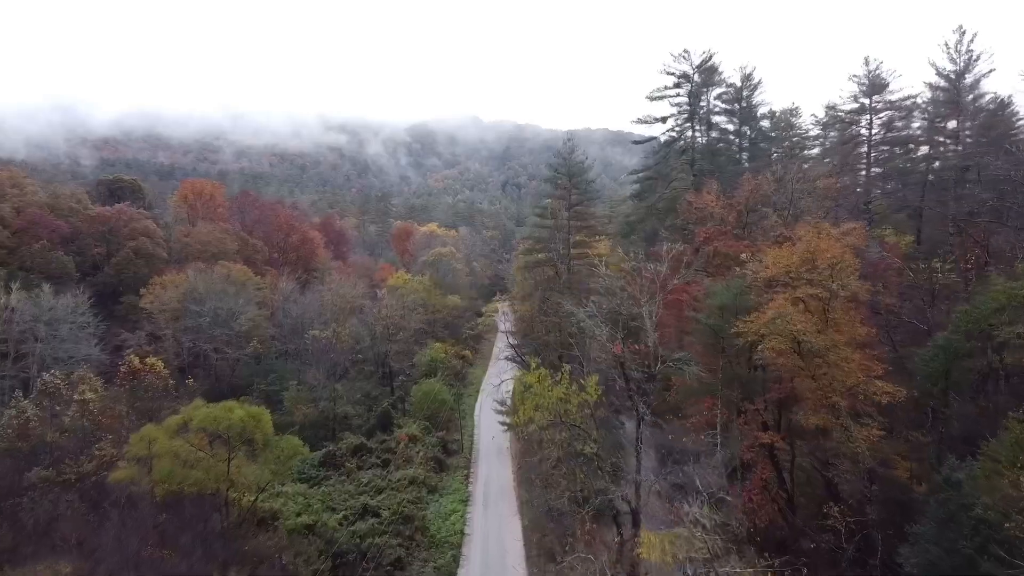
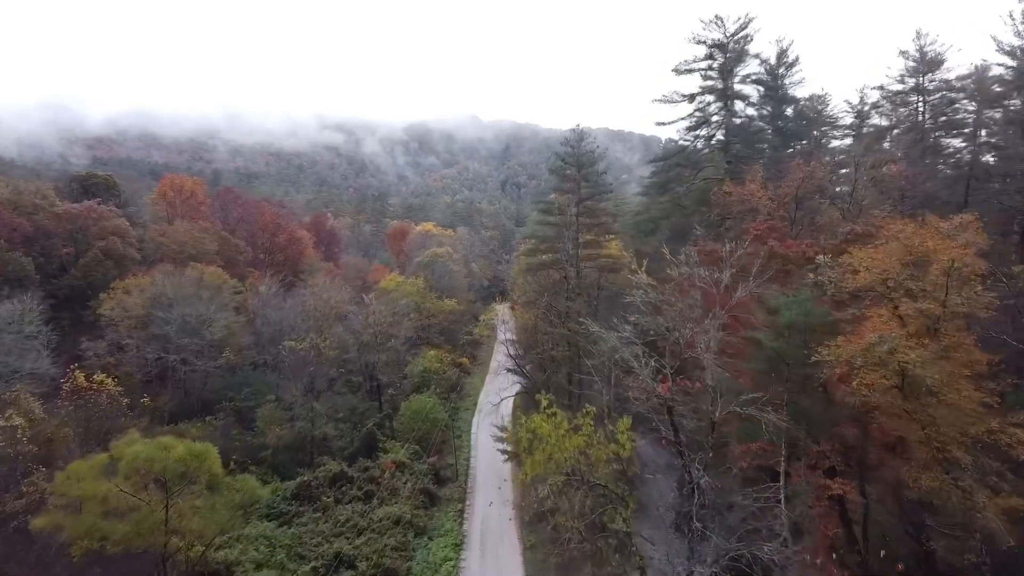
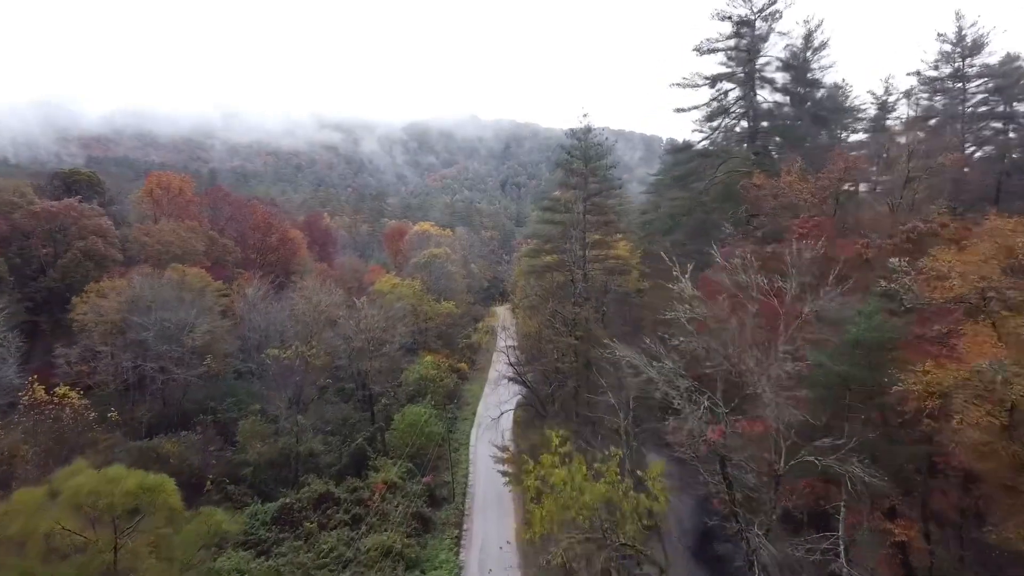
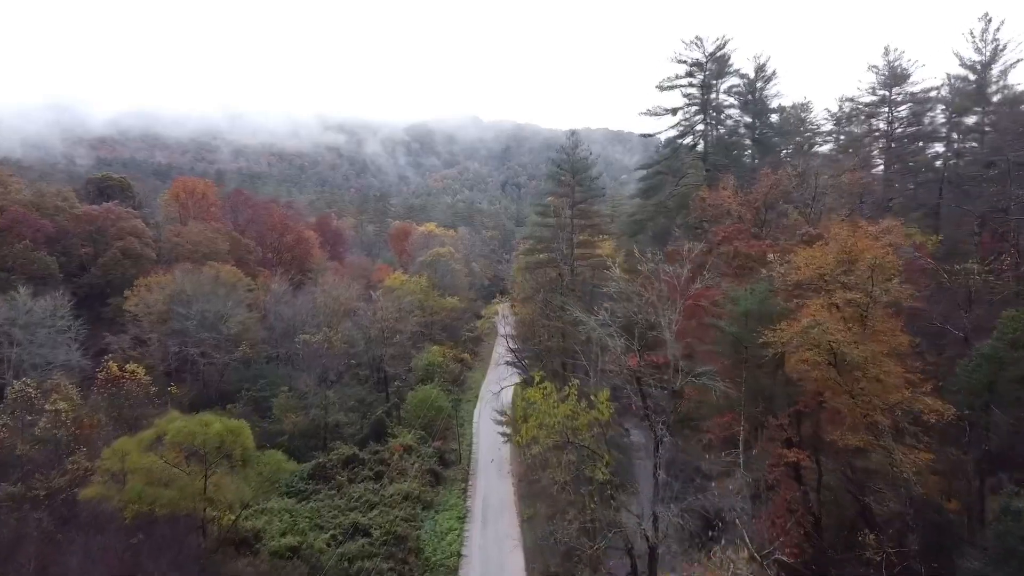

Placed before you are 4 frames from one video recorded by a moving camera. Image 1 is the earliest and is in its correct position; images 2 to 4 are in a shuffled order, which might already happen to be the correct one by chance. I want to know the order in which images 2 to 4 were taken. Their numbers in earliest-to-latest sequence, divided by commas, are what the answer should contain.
4, 2, 3
